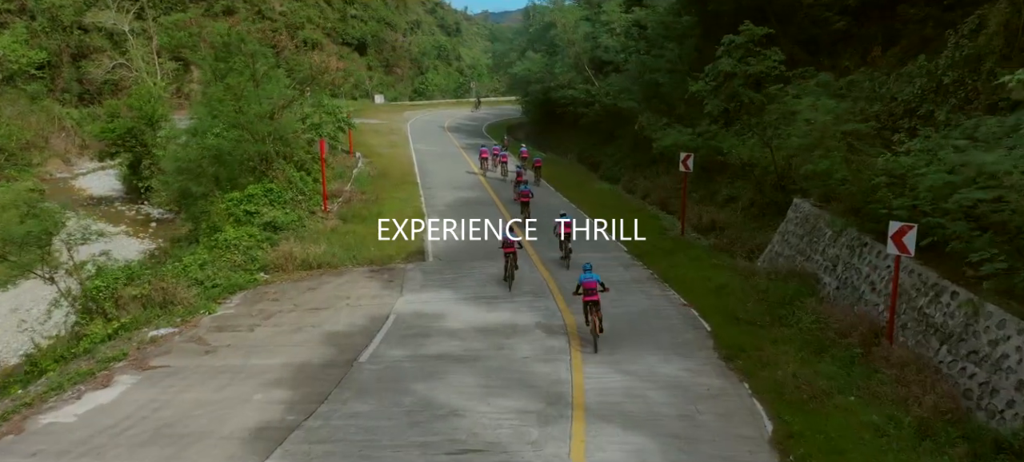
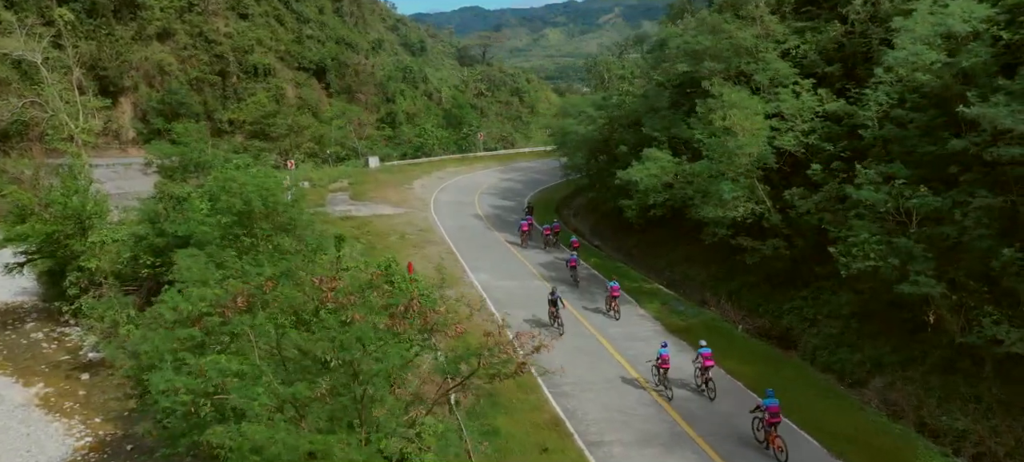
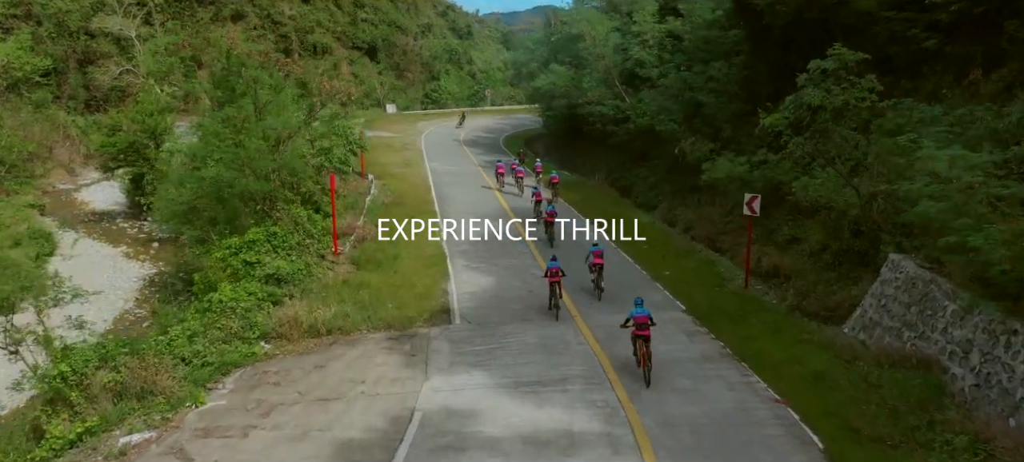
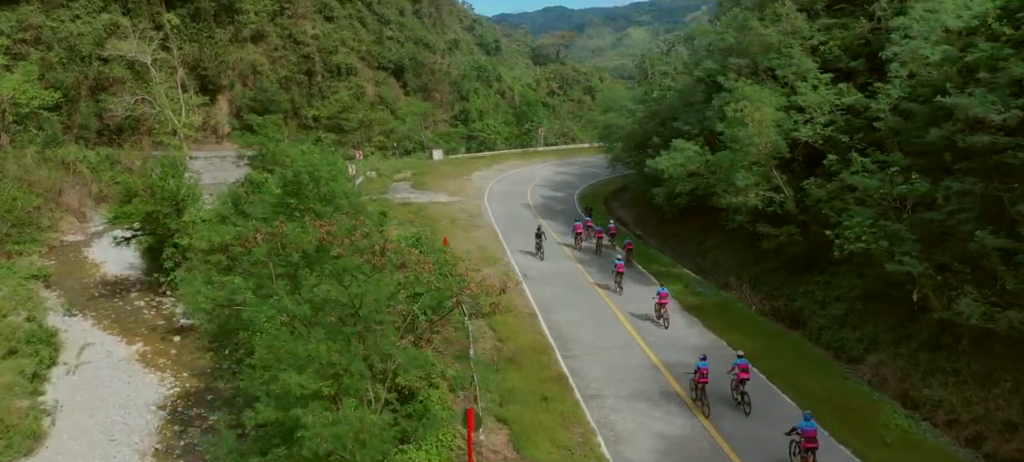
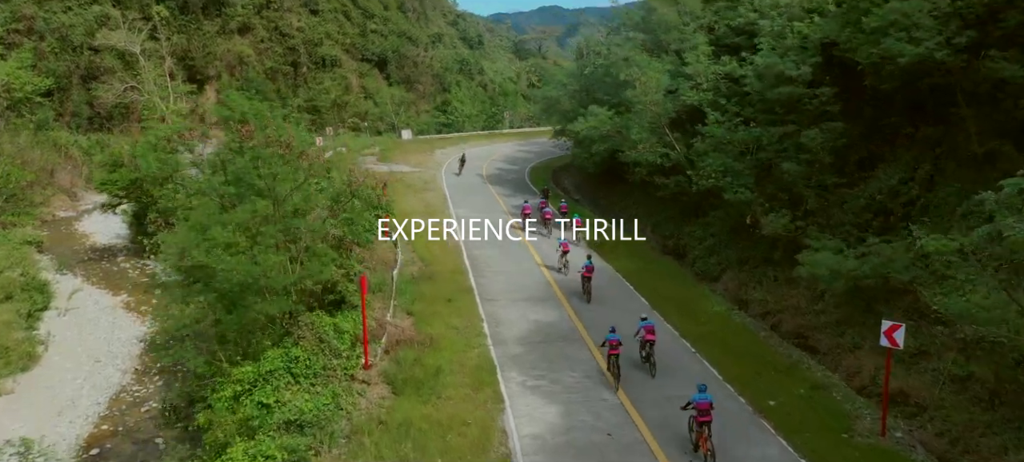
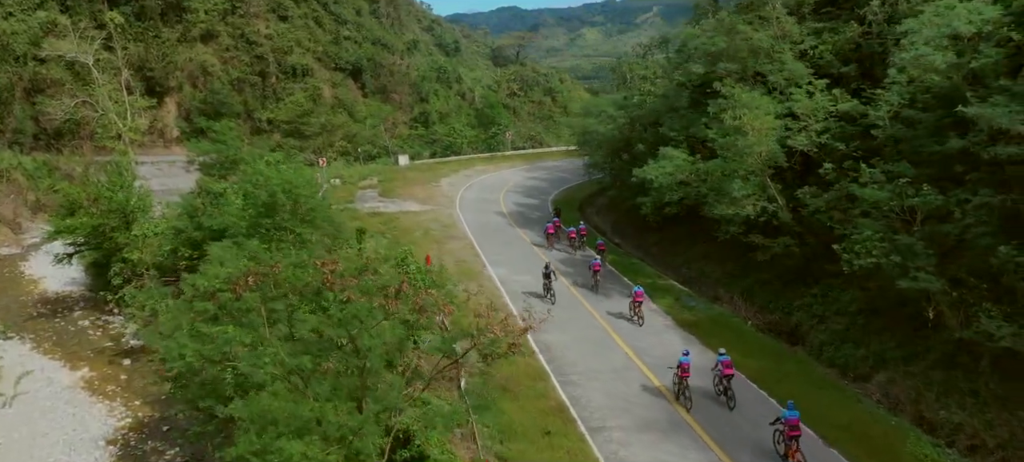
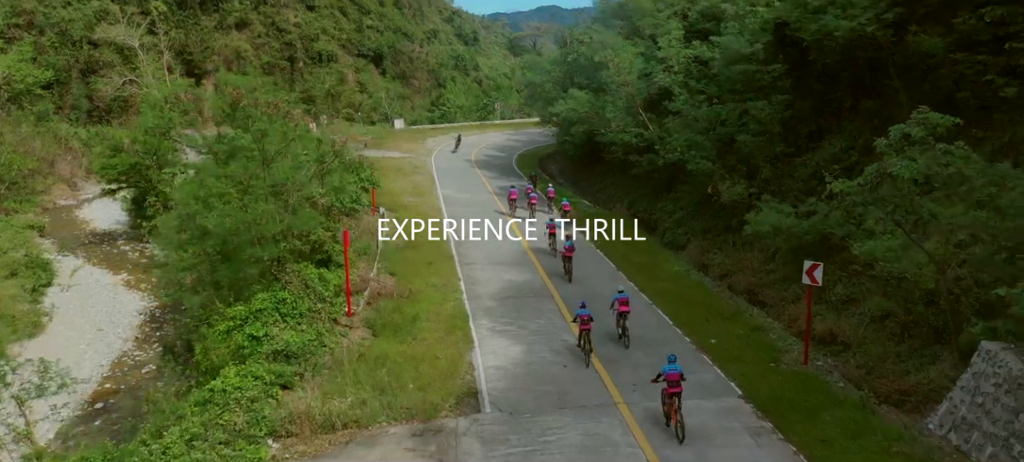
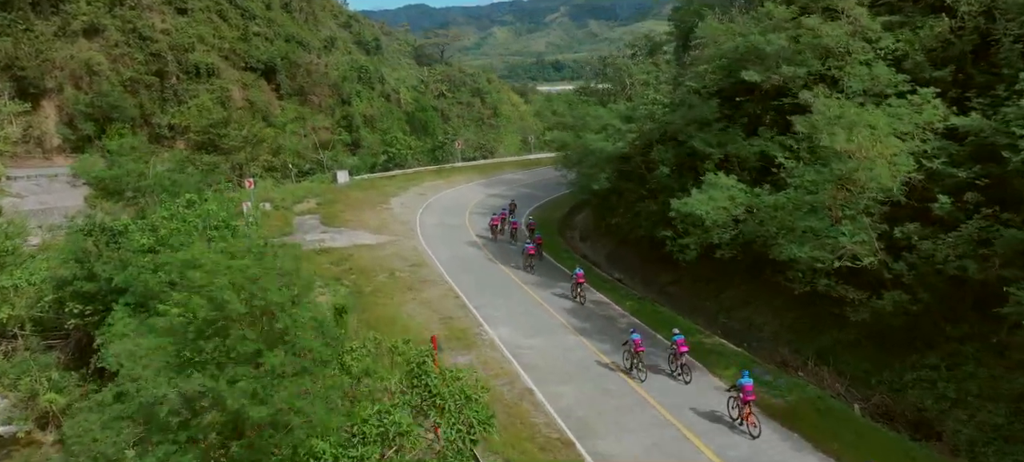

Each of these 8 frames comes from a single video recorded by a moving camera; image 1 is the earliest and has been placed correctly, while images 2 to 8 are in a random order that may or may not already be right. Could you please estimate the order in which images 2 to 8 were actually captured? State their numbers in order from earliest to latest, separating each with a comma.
3, 7, 5, 4, 6, 2, 8
